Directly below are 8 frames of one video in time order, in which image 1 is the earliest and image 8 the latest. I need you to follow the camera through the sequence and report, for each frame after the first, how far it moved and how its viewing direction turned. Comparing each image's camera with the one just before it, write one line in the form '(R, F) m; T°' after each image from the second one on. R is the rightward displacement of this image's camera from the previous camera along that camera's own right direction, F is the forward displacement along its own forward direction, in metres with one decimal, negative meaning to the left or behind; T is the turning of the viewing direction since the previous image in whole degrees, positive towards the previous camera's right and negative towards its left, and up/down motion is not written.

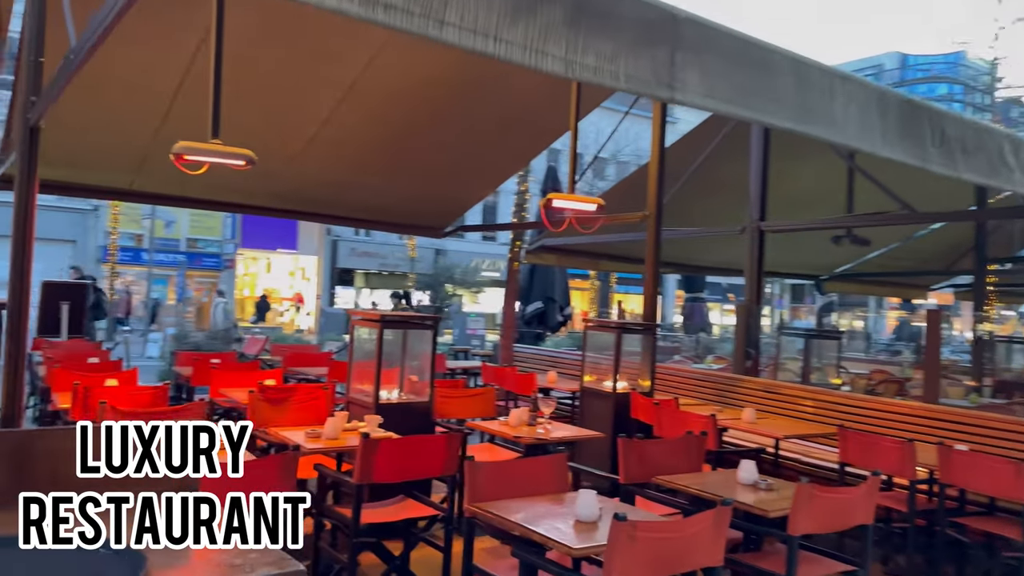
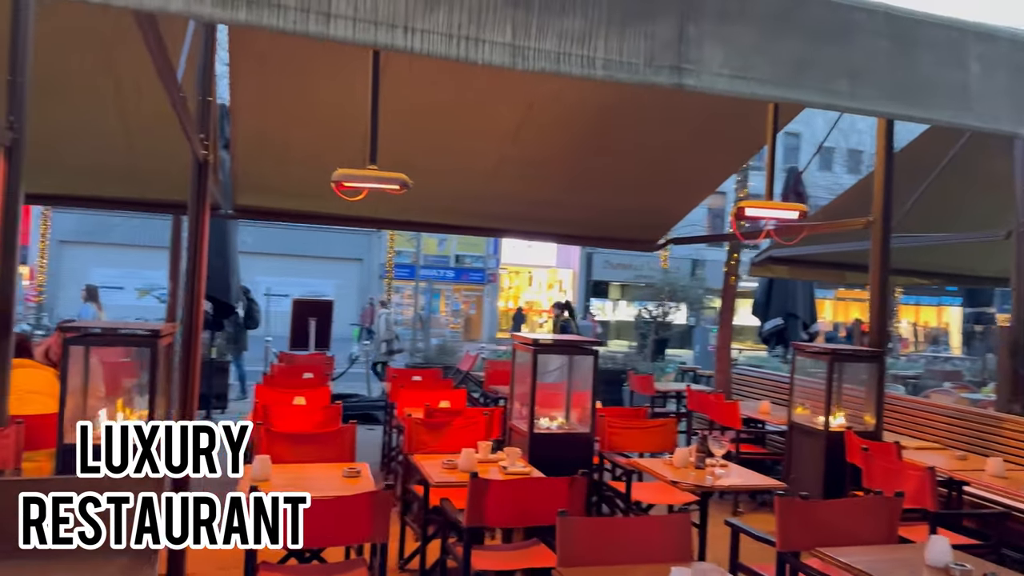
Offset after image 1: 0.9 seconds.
(+0.6, +0.5) m; -18°
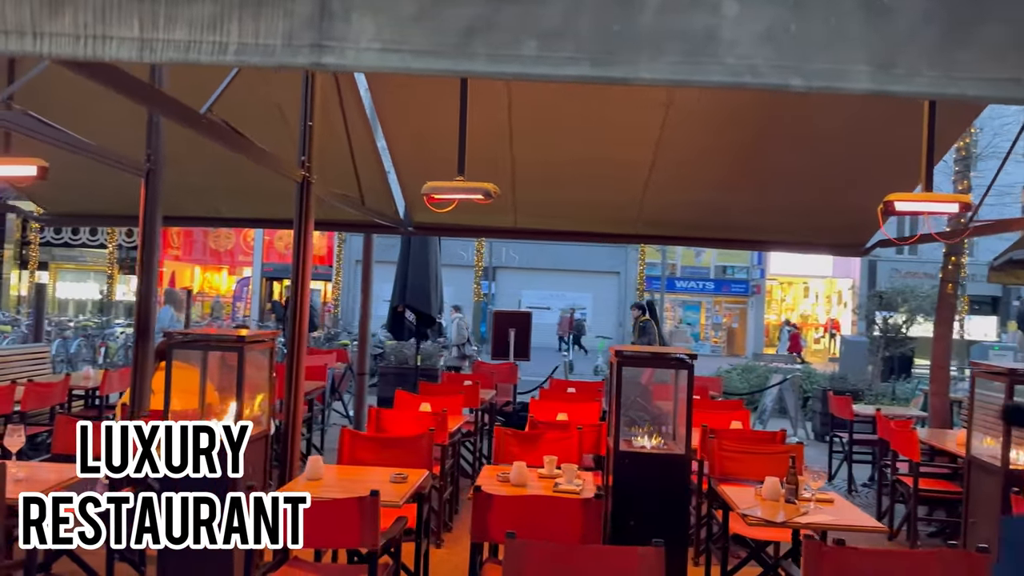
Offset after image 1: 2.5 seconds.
(+1.1, +0.4) m; -19°
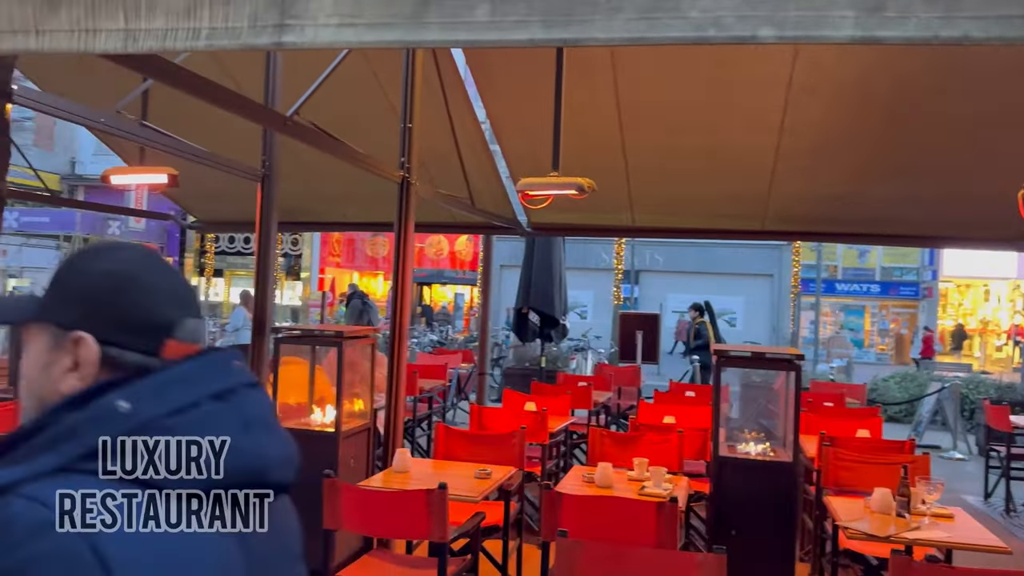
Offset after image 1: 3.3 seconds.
(+0.3, +0.1) m; -10°
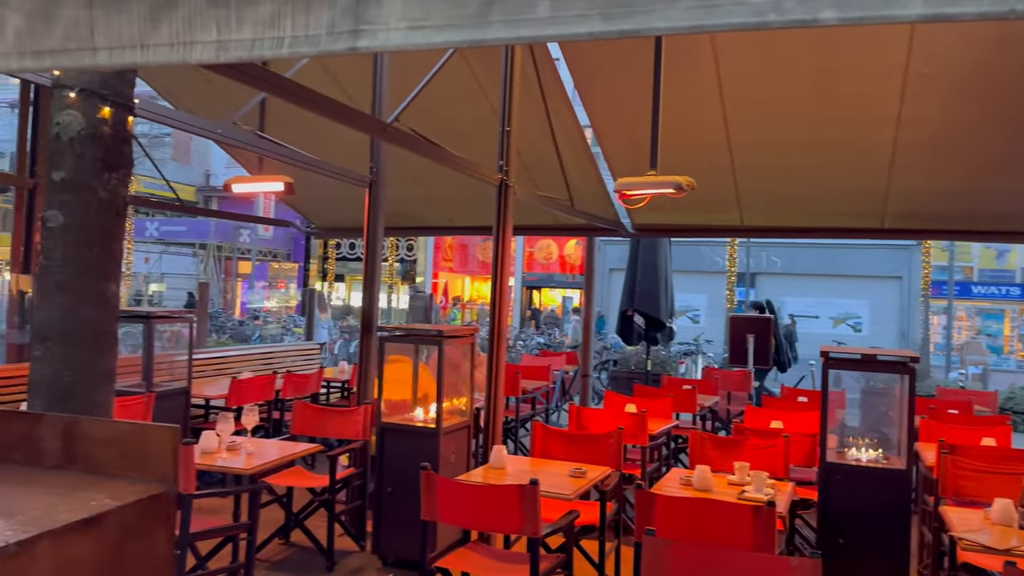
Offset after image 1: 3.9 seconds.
(+0.1, 0.0) m; -8°
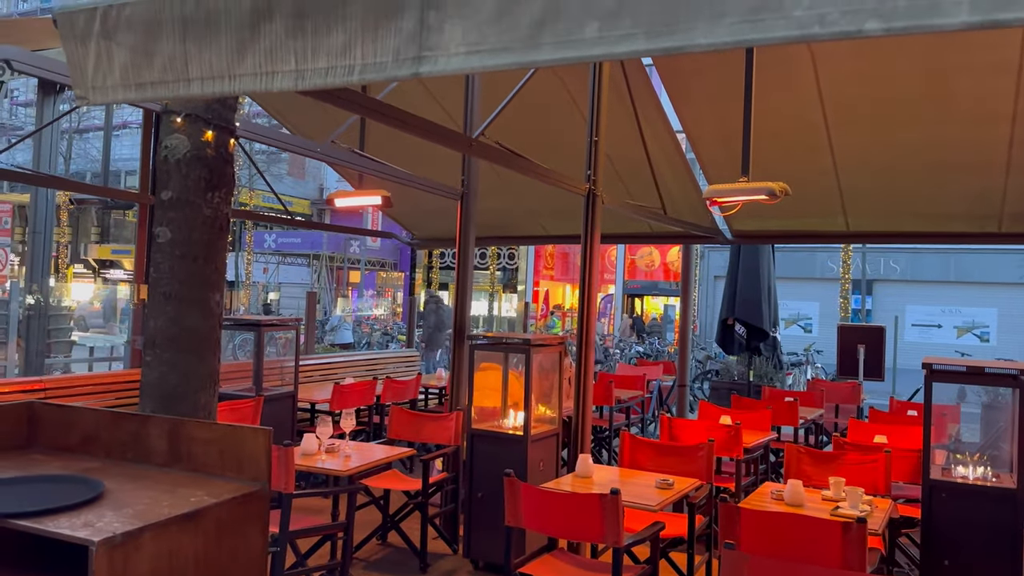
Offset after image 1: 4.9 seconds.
(+0.1, 0.0) m; -7°
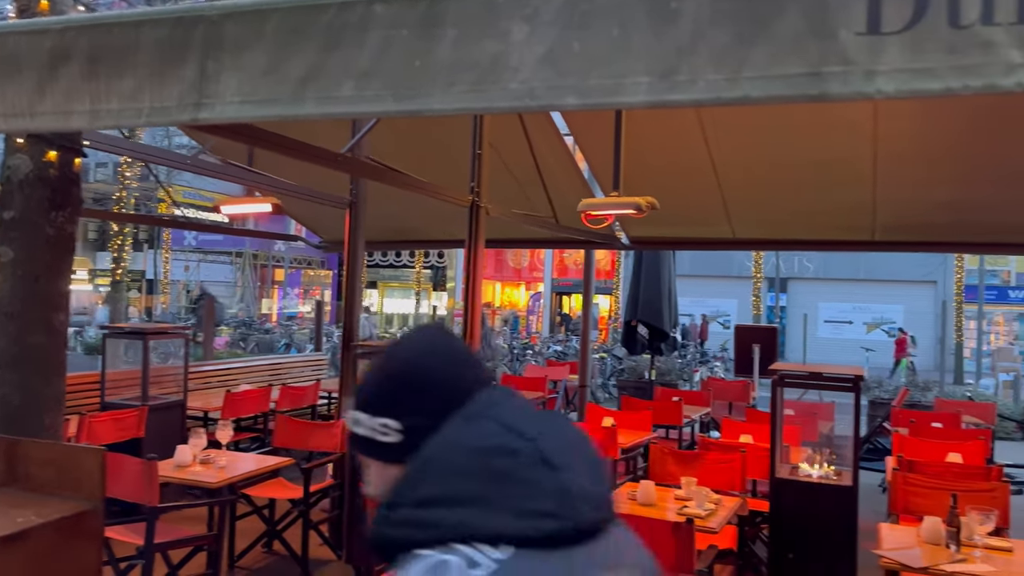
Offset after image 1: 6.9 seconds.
(+0.3, -0.1) m; +5°
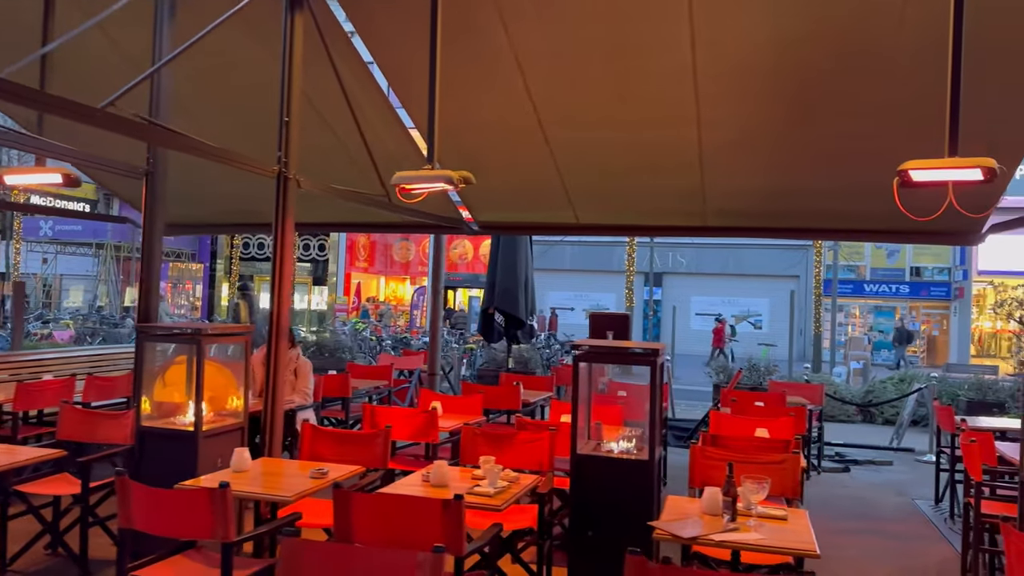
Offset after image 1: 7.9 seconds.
(+0.5, +0.2) m; +7°
